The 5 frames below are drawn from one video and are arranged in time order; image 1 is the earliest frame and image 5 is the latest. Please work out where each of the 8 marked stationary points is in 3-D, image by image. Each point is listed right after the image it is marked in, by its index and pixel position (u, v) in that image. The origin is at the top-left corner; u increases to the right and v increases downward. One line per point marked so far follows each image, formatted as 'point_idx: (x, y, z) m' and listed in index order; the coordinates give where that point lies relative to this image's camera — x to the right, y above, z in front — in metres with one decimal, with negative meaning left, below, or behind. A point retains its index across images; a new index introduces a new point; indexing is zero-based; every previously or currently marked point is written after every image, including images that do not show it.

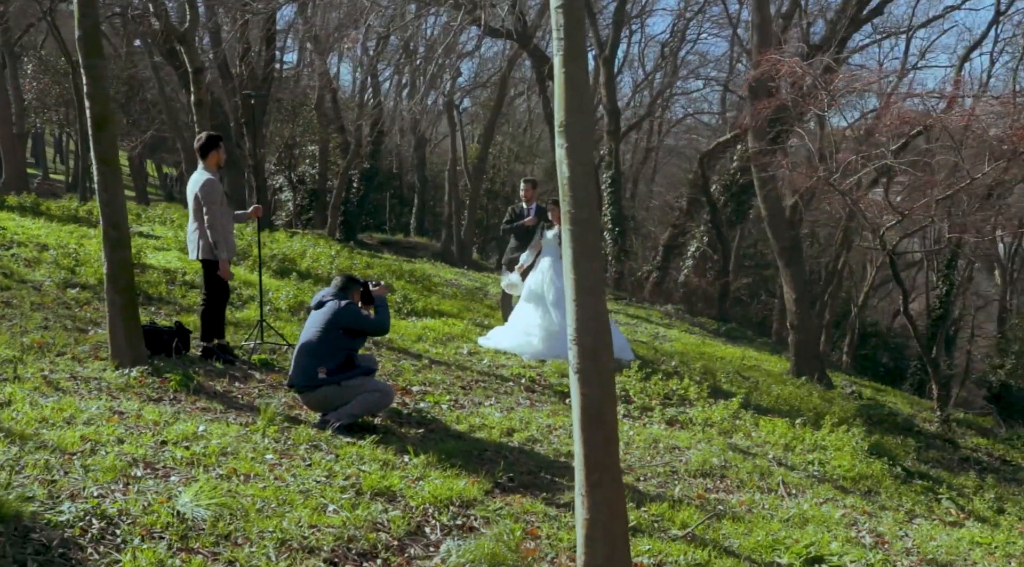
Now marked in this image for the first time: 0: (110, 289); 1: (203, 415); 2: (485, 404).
0: (-3.2, 0.0, +9.7) m
1: (-2.1, -0.9, +8.5) m
2: (-0.2, -1.1, +10.8) m
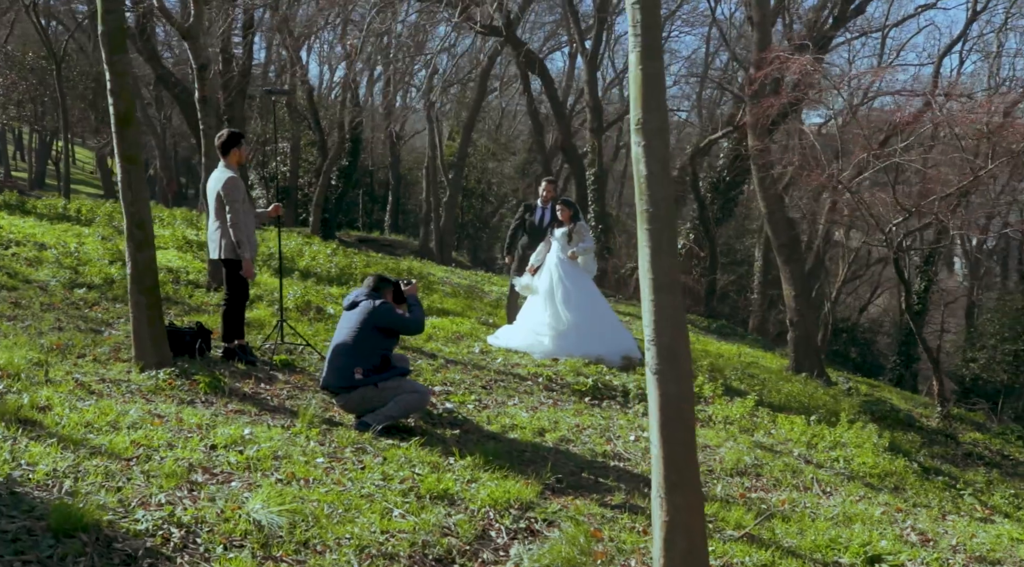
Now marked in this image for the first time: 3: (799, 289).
0: (-2.9, 0.0, +9.5) m
1: (-1.8, -0.9, +8.3) m
2: (0.0, -1.1, +10.7) m
3: (+3.9, -0.1, +16.7) m
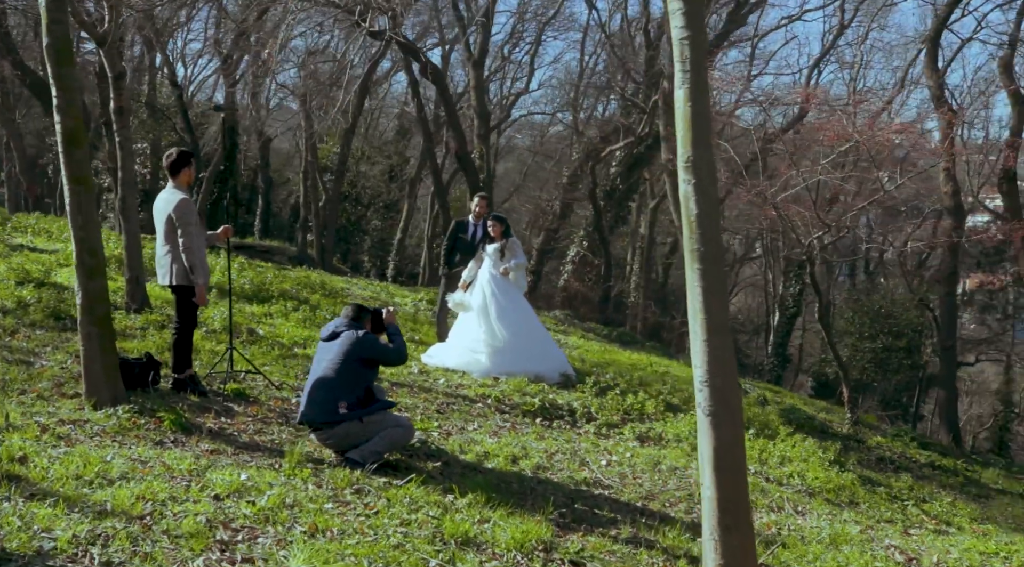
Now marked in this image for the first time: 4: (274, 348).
0: (-3.1, -0.3, +8.9) m
1: (-1.9, -1.1, +7.9) m
2: (-0.4, -1.2, +10.5) m
3: (+2.8, -0.2, +16.9) m
4: (-2.4, -0.7, +12.4) m
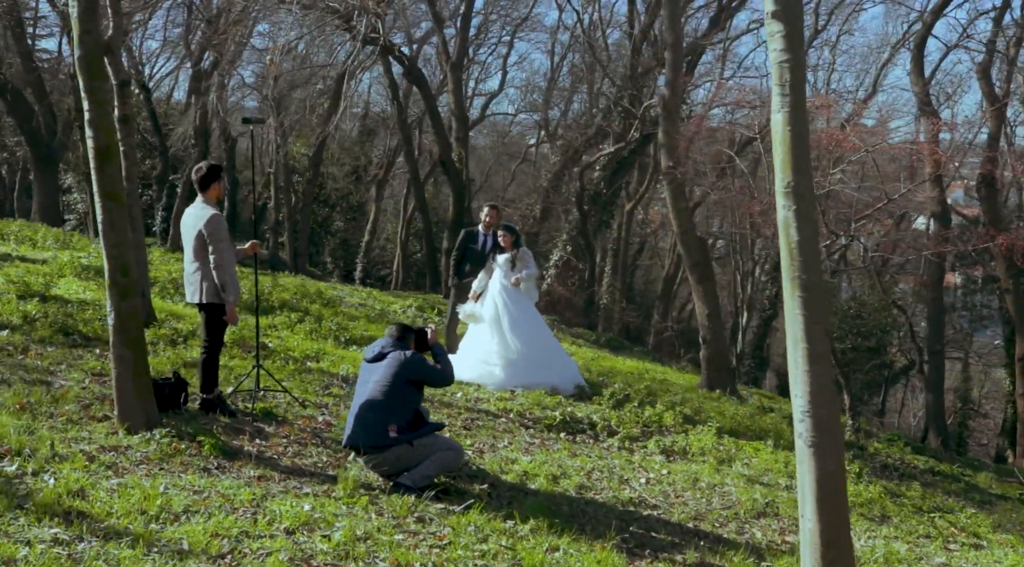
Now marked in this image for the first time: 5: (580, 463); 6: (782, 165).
0: (-2.8, -0.4, +8.6) m
1: (-1.5, -1.3, +7.7) m
2: (-0.1, -1.4, +10.3) m
3: (+2.7, -0.3, +16.8) m
4: (-2.2, -0.8, +12.2) m
5: (+0.6, -1.5, +10.1) m
6: (+1.3, +0.6, +5.9) m
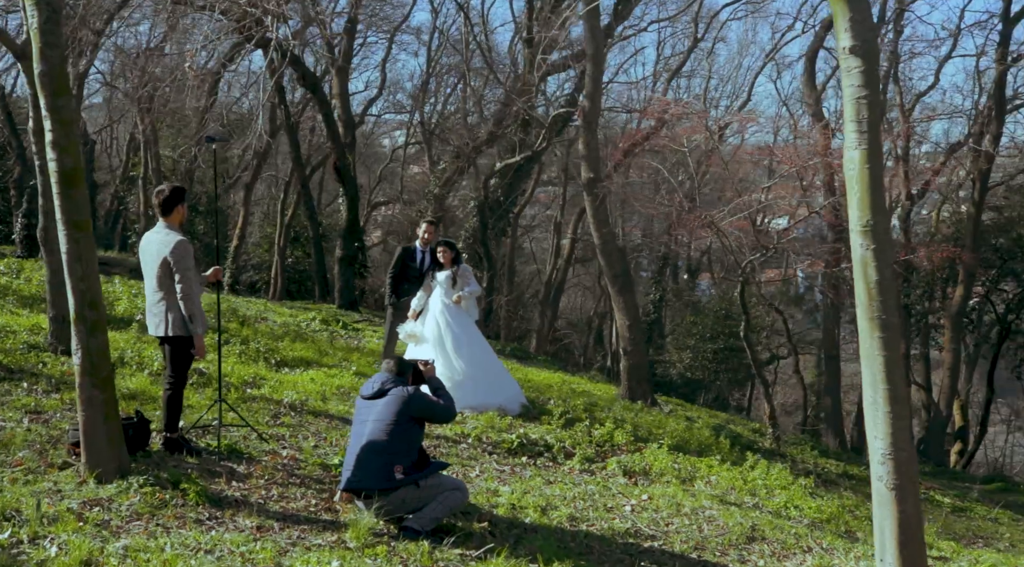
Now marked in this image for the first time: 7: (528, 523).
0: (-2.7, -0.6, +7.9) m
1: (-1.3, -1.5, +7.1) m
2: (-0.3, -1.6, +9.9) m
3: (+1.6, -0.5, +16.8) m
4: (-2.7, -1.0, +11.5) m
5: (+0.4, -1.7, +9.8) m
6: (+1.6, +0.4, +5.7) m
7: (+0.1, -1.7, +8.6) m
